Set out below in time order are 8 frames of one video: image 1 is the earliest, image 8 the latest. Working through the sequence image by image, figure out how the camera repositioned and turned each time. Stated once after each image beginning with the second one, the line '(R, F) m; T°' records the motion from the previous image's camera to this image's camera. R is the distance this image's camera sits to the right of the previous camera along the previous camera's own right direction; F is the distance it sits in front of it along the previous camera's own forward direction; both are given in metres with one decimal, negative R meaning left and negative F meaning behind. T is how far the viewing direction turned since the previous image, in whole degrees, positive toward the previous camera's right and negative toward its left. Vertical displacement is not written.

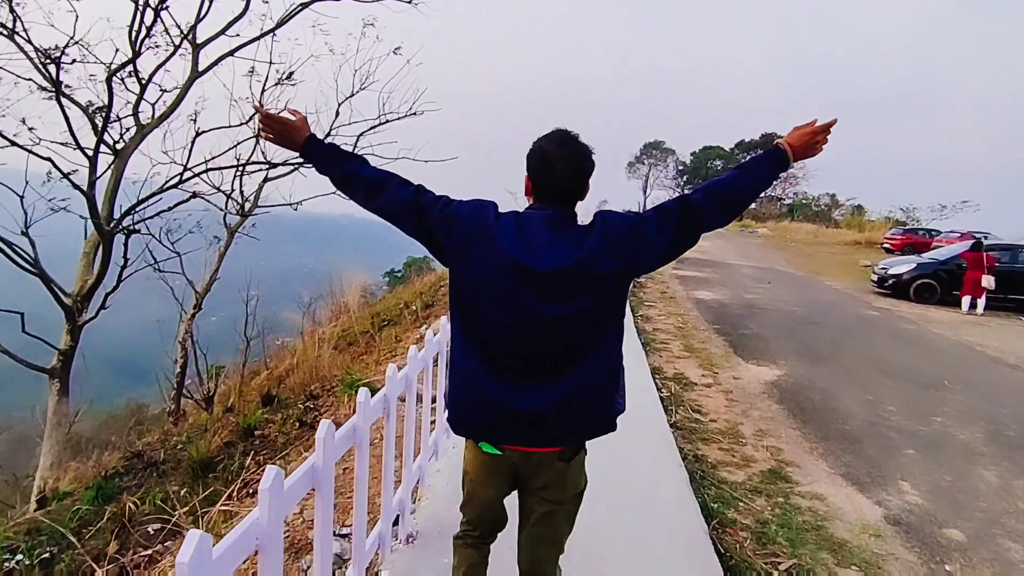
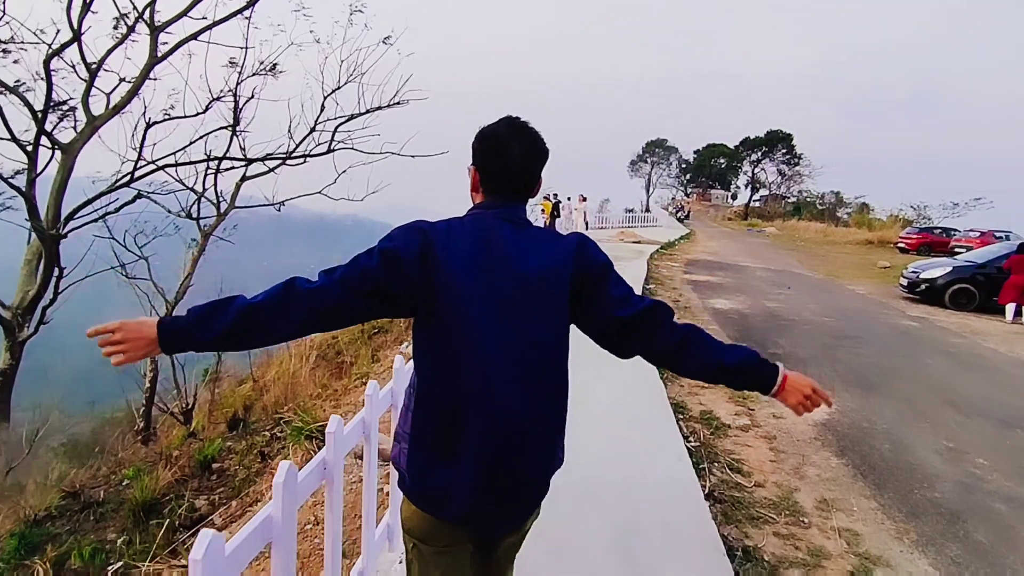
(+0.1, +1.0) m; 0°
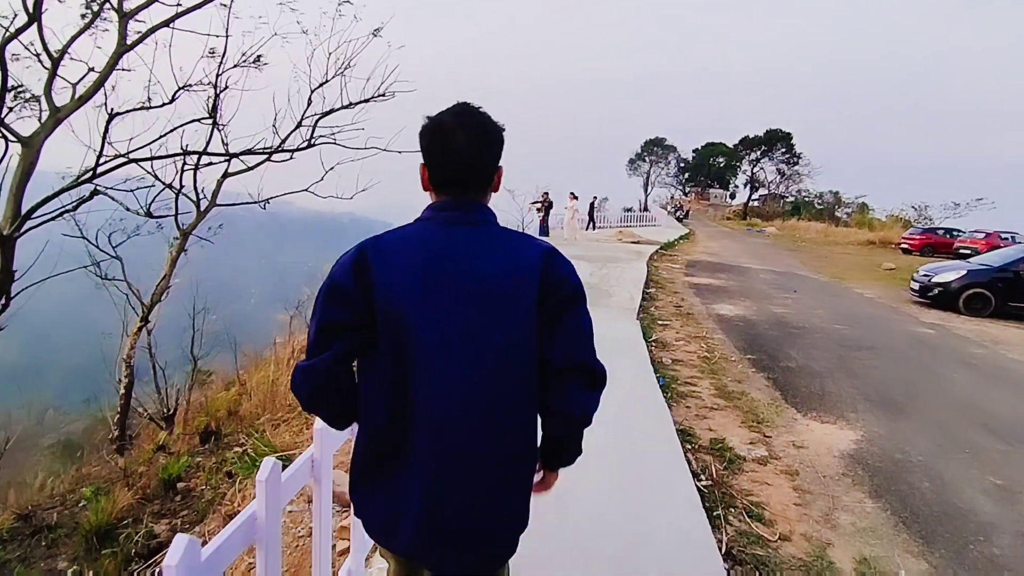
(+0.1, +0.5) m; 0°
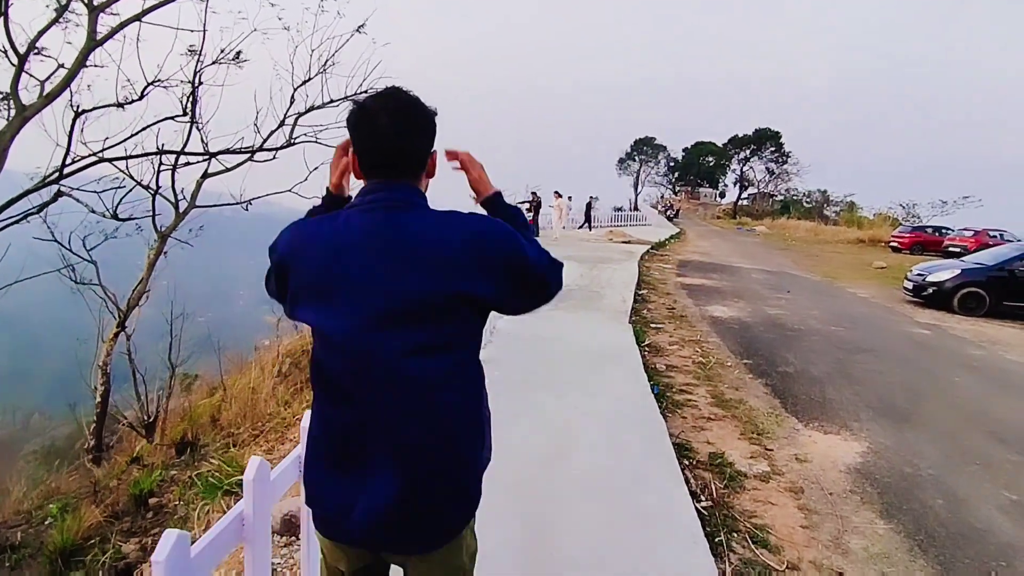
(0.0, +0.2) m; +1°
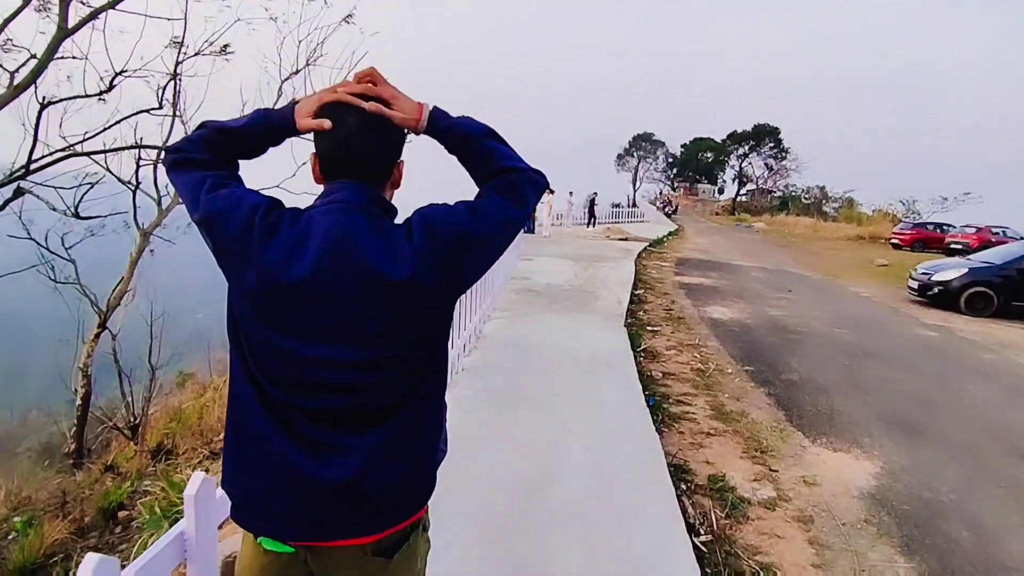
(+0.1, +0.3) m; 0°
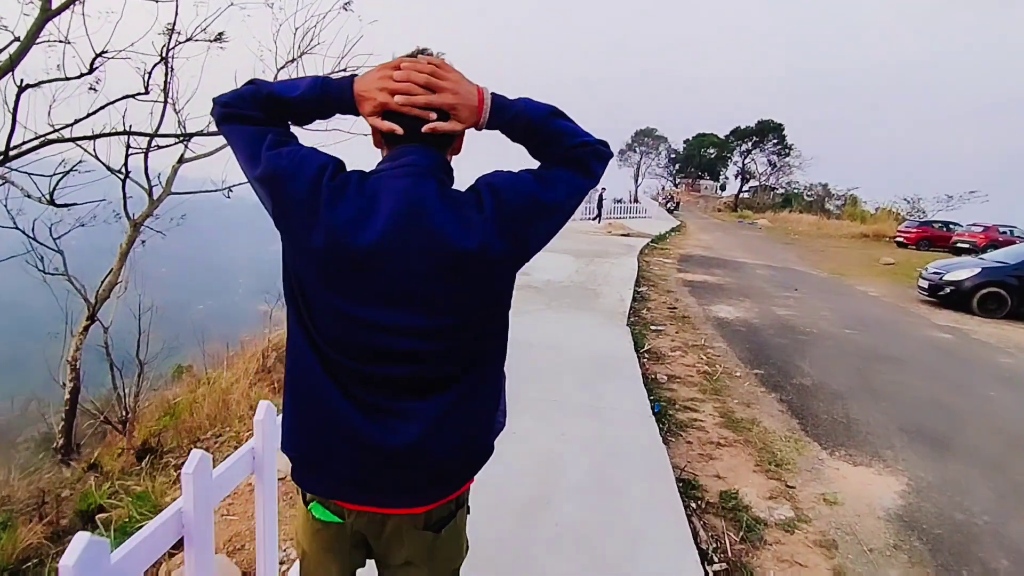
(0.0, +0.3) m; 0°
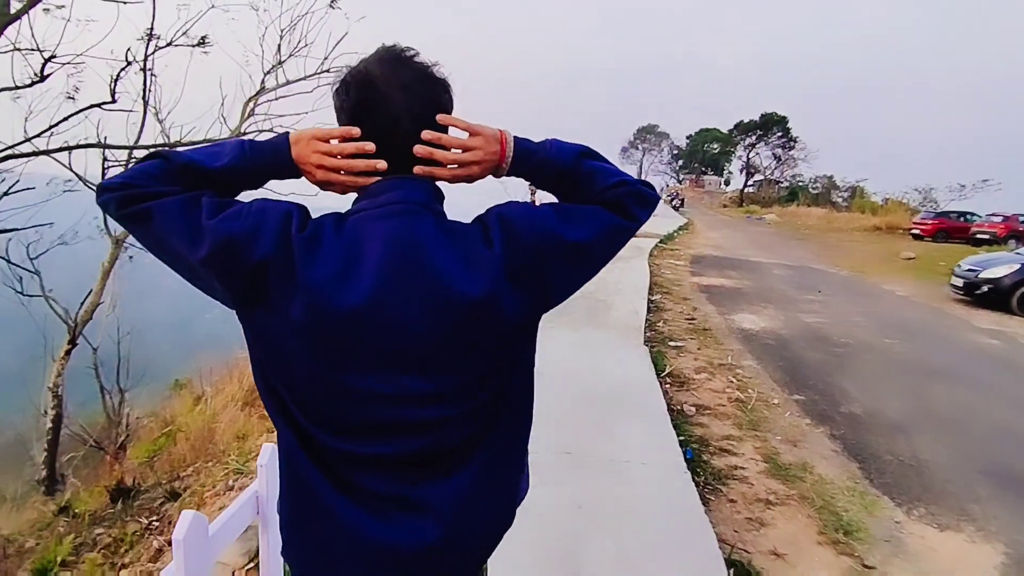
(0.0, +0.6) m; 0°
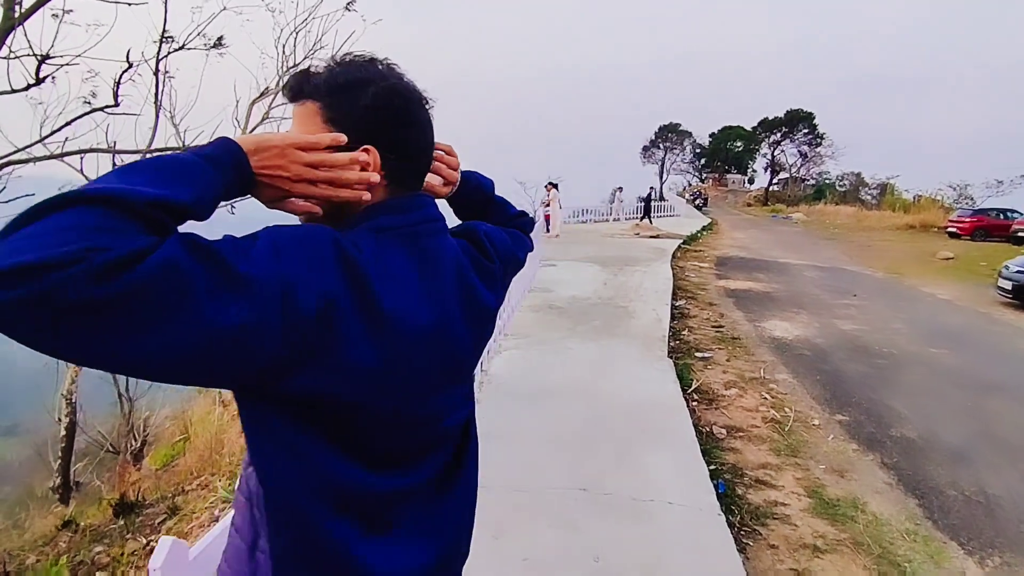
(+0.1, +0.4) m; -2°
